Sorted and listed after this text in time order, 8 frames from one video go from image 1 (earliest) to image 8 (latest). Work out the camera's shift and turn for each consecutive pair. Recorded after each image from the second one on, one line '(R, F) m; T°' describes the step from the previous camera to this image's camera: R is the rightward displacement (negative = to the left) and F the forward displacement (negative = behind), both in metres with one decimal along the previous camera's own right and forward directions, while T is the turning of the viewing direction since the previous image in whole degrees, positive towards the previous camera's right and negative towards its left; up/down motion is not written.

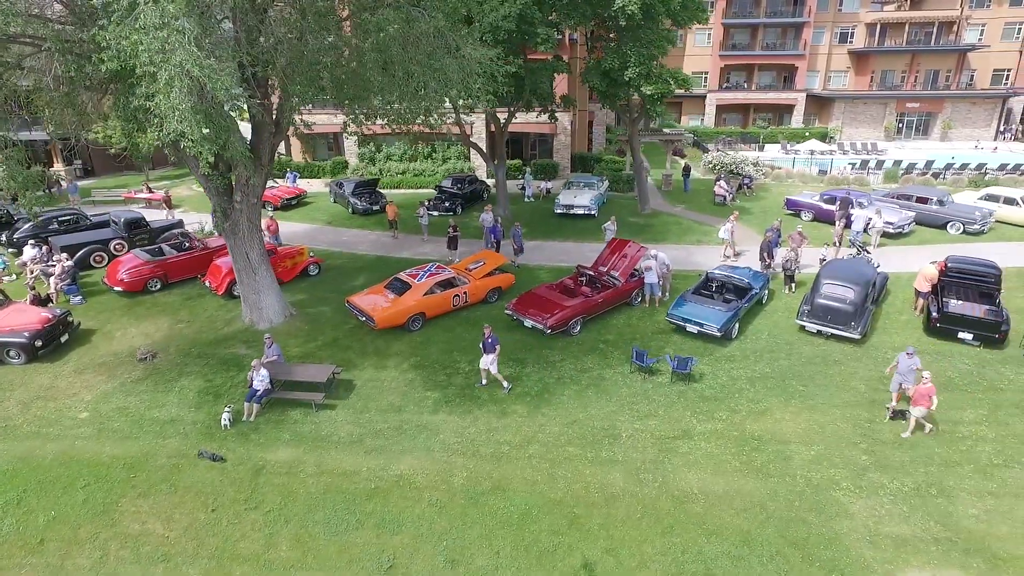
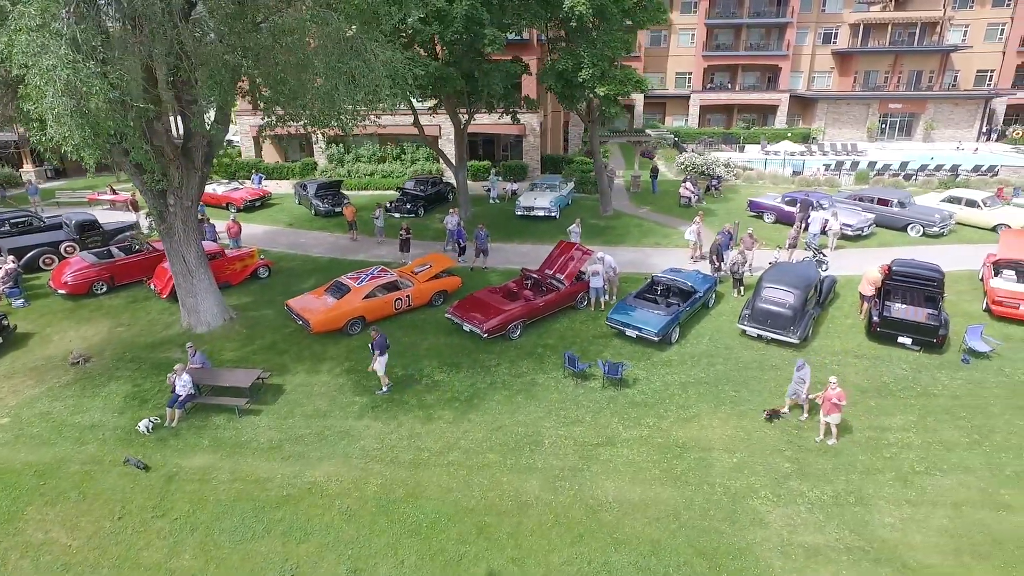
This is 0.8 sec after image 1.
(+1.5, +0.1) m; 0°
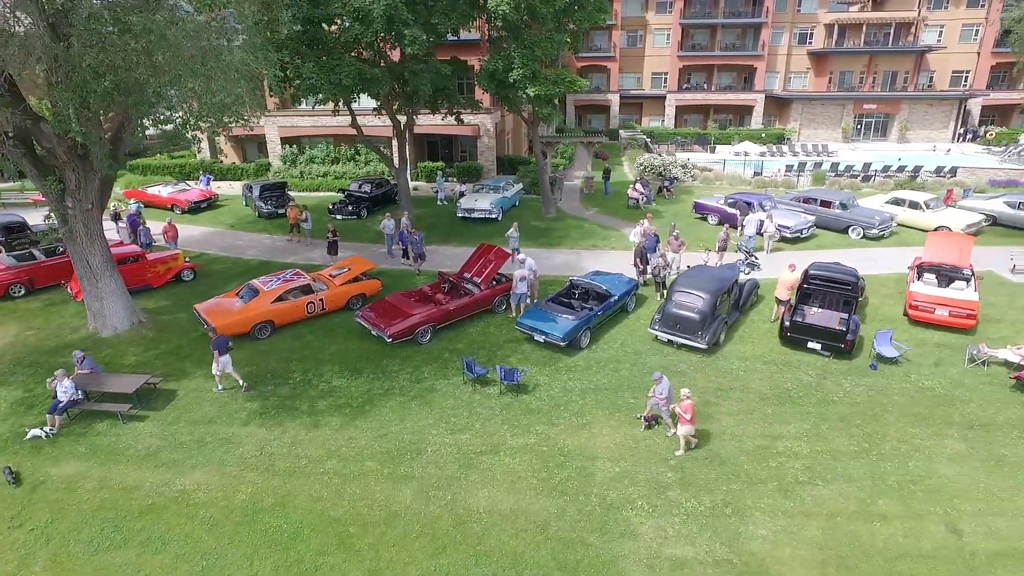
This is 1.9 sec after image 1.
(+2.2, +0.2) m; 0°
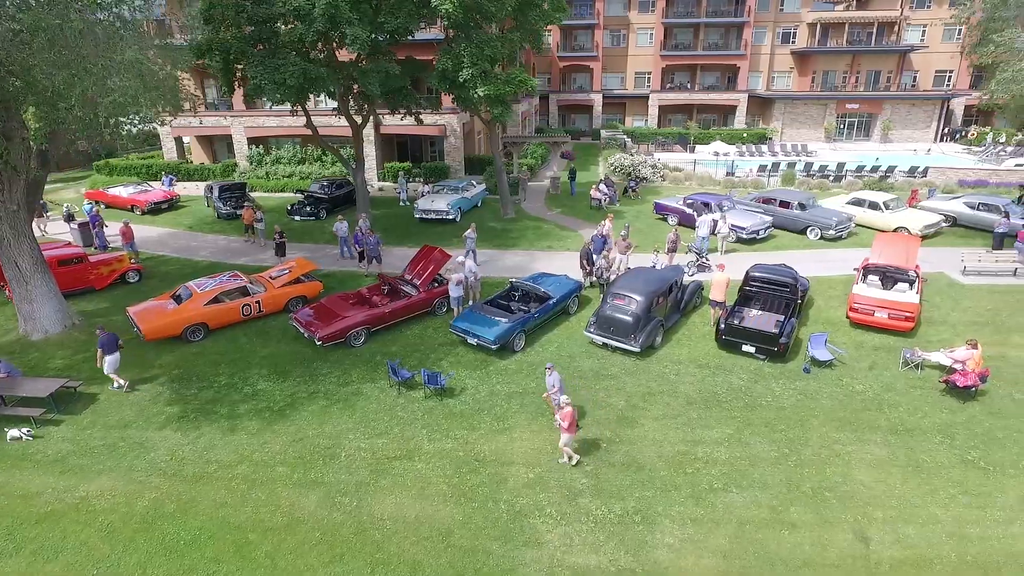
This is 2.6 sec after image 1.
(+1.6, +0.2) m; 0°
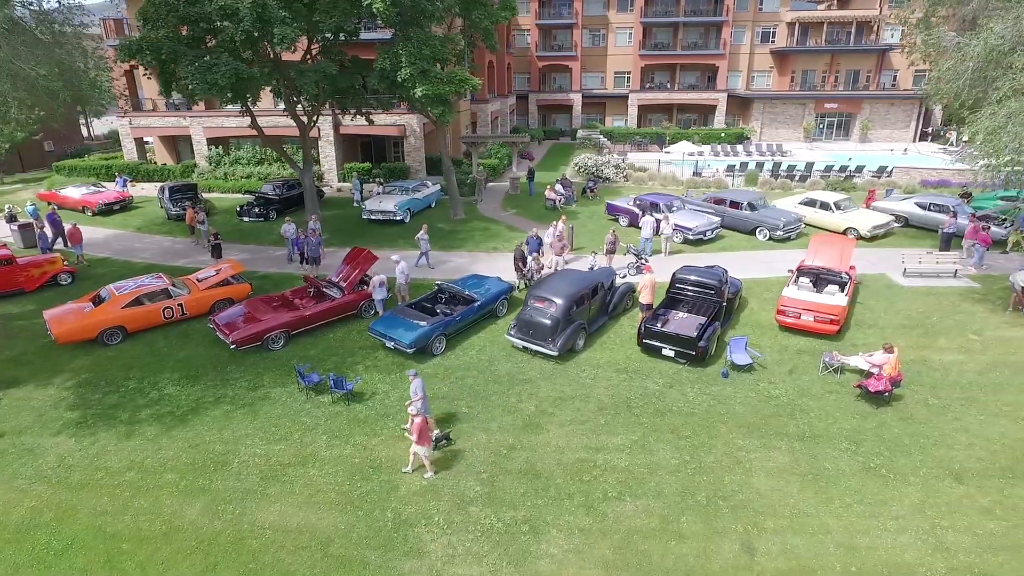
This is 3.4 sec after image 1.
(+1.9, +0.2) m; 0°
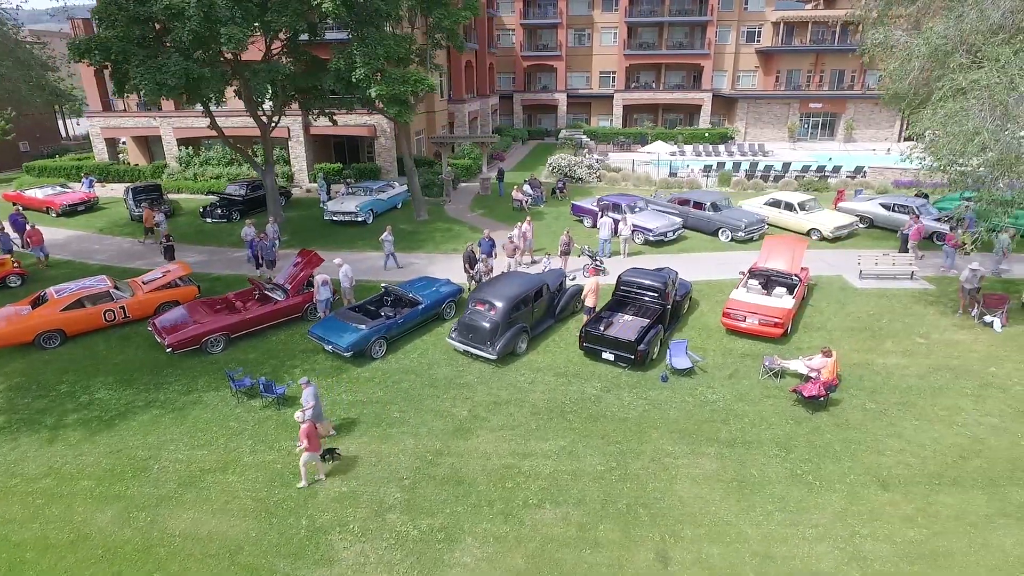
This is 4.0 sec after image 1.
(+1.4, +0.2) m; 0°
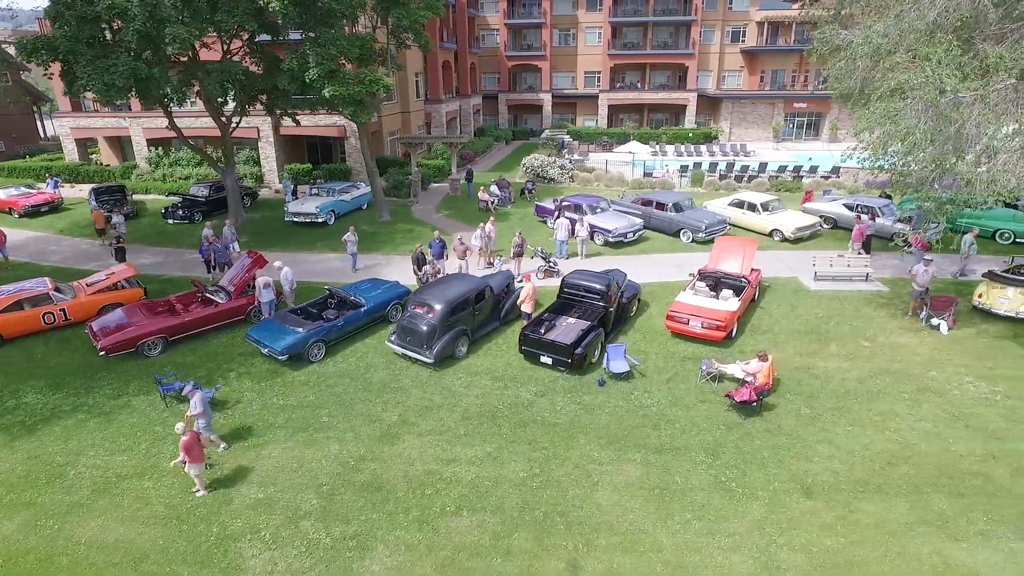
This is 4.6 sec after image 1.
(+1.4, +0.2) m; 0°
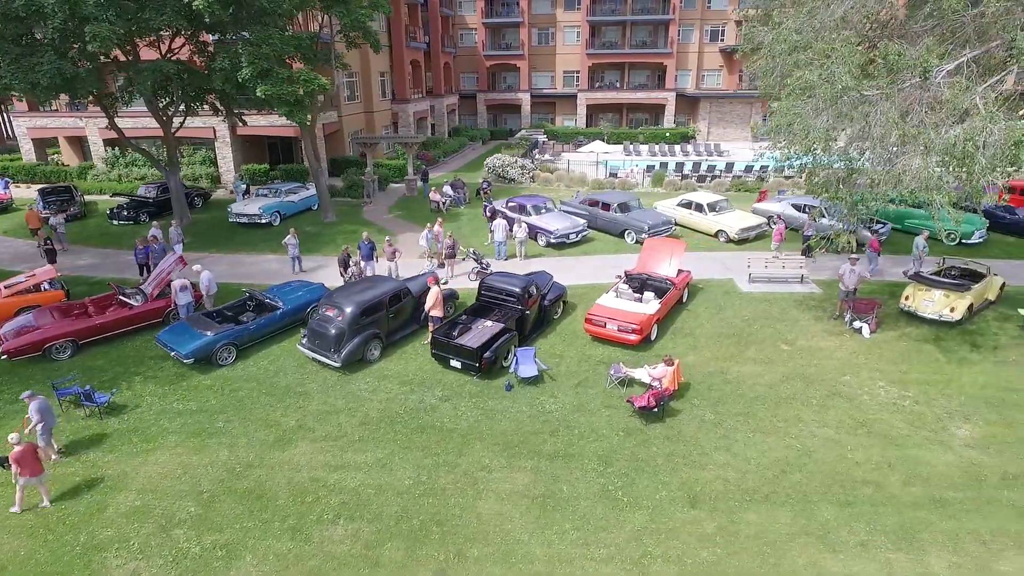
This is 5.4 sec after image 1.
(+1.9, +0.3) m; 0°
